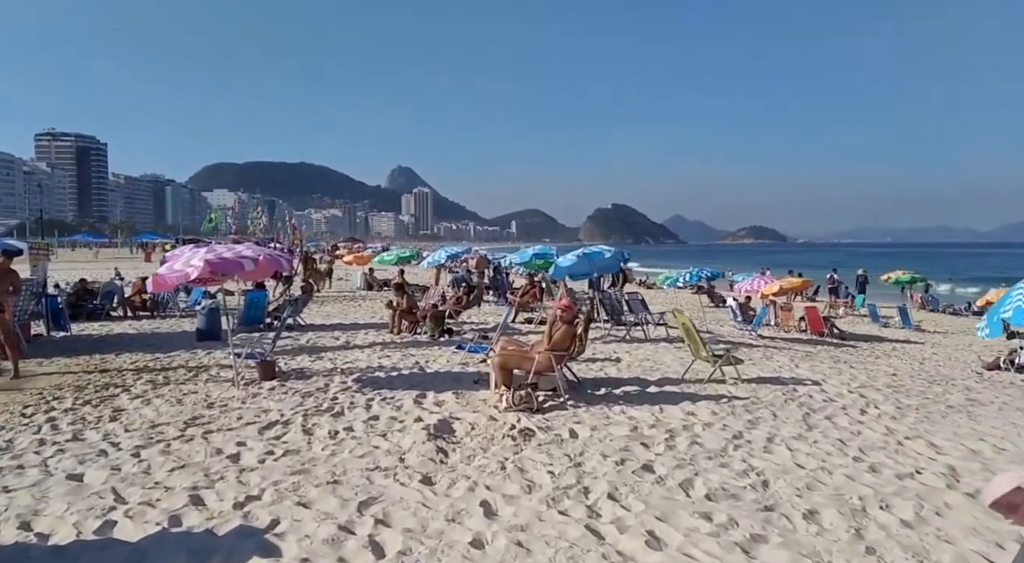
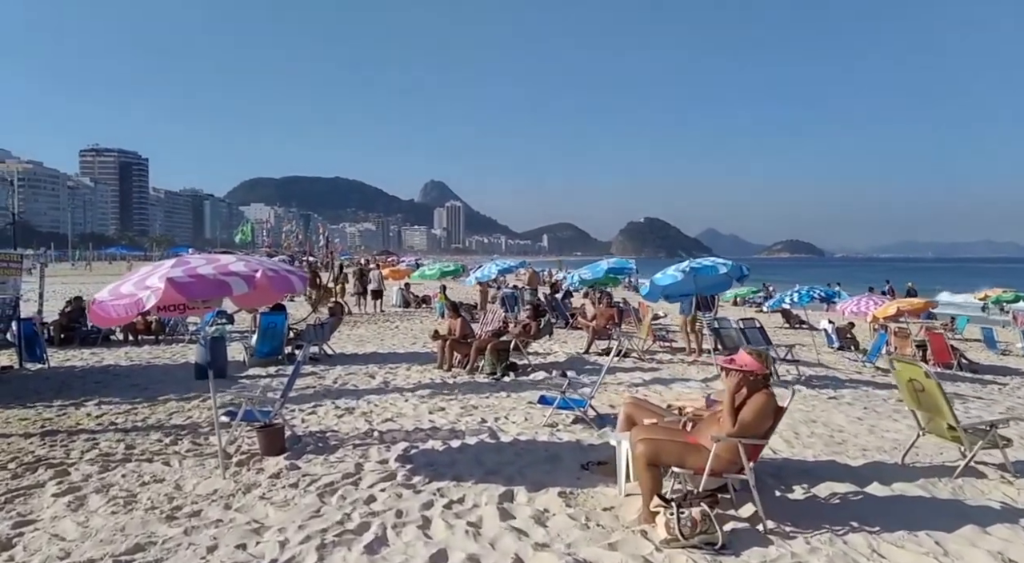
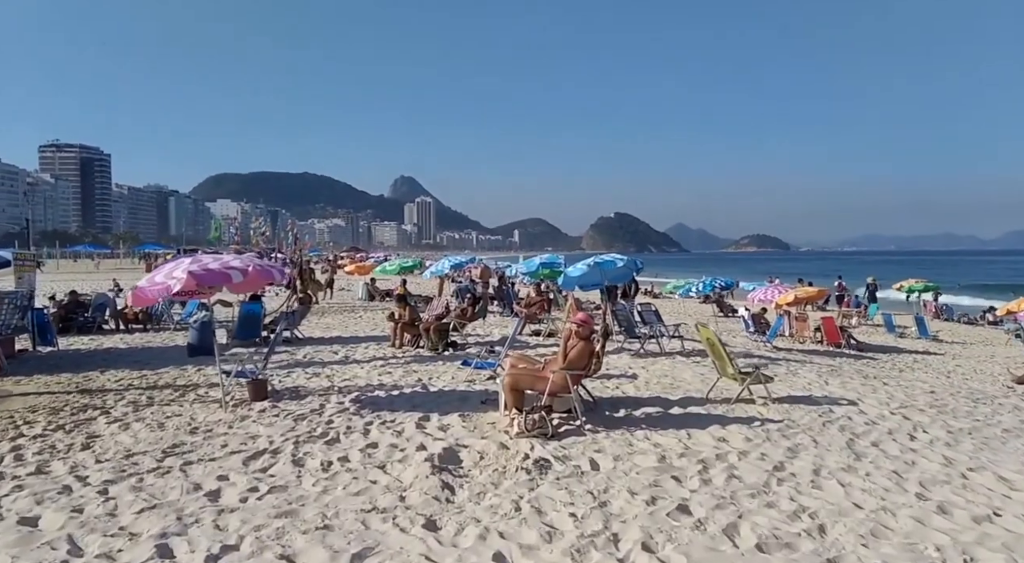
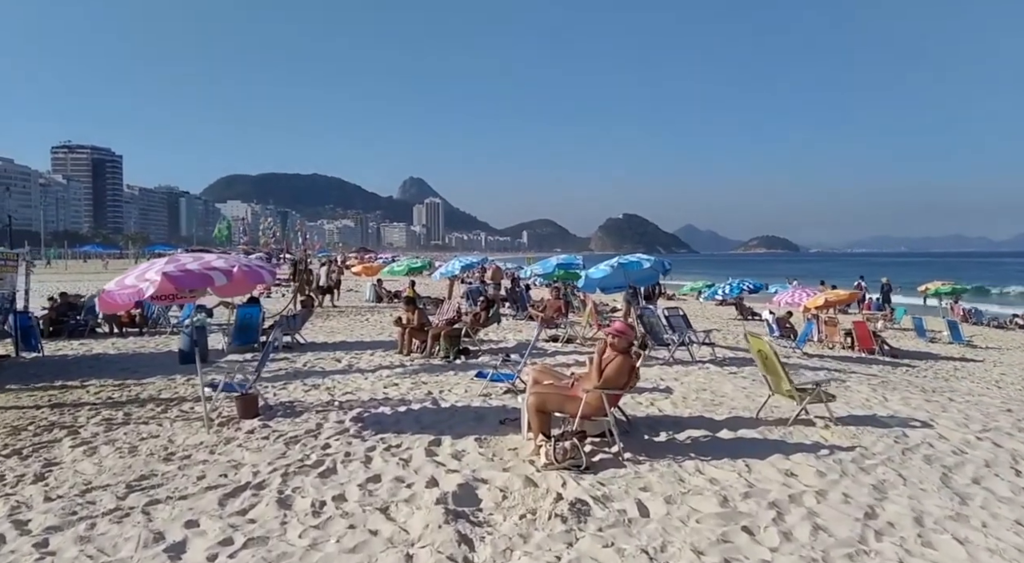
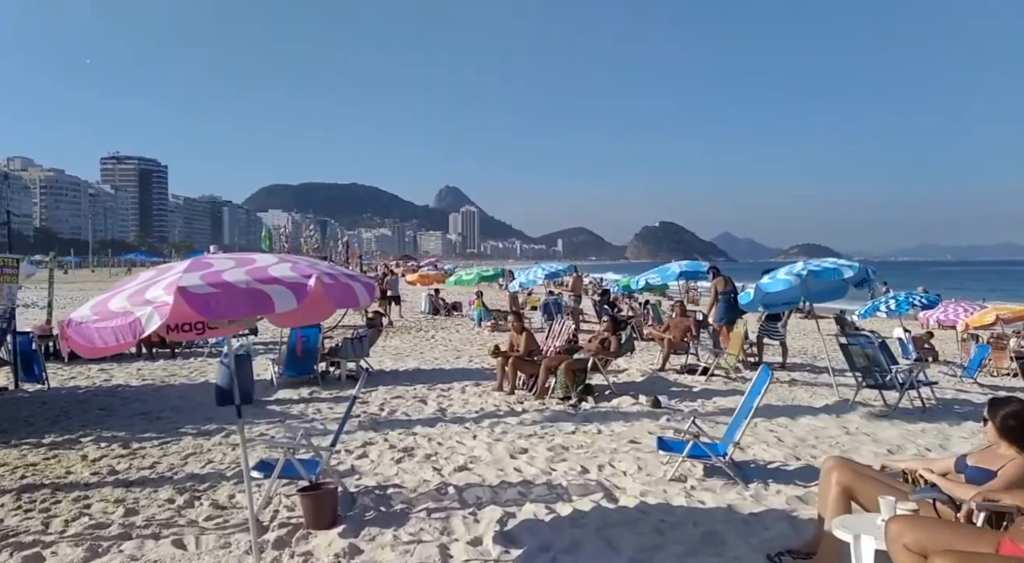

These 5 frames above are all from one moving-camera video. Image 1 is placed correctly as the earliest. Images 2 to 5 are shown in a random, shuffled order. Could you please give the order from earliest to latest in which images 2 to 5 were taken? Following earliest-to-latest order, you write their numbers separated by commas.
3, 4, 2, 5
